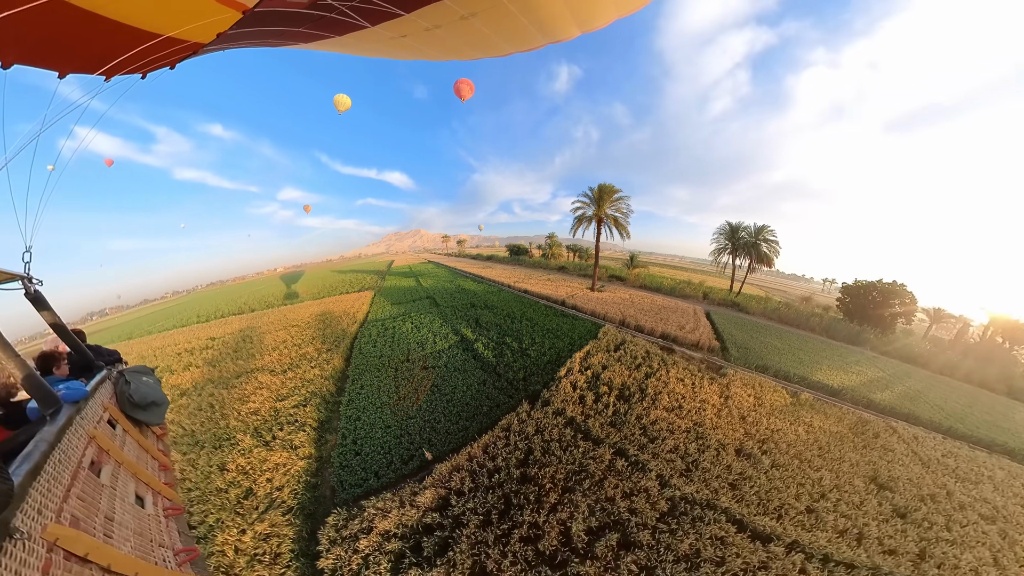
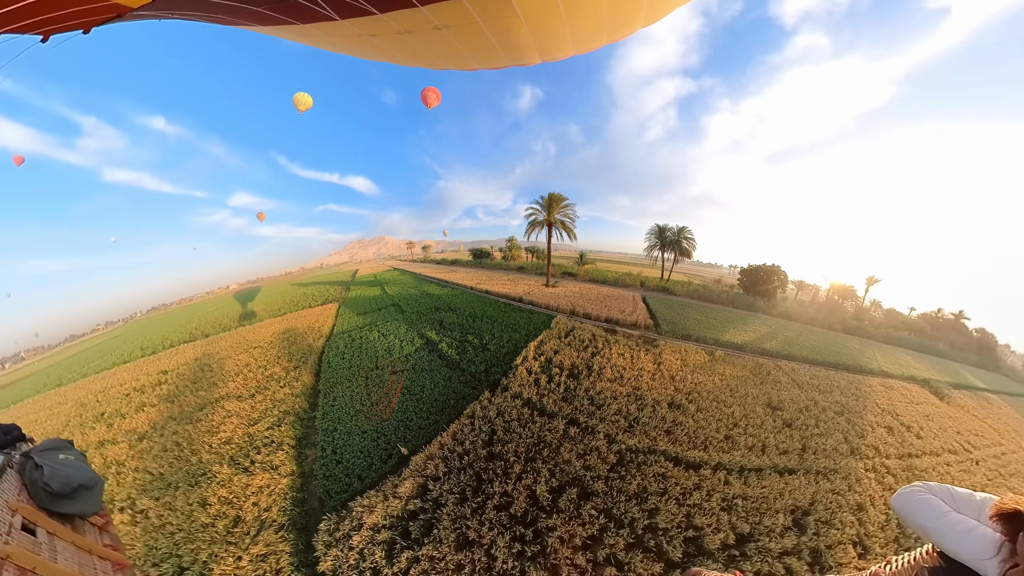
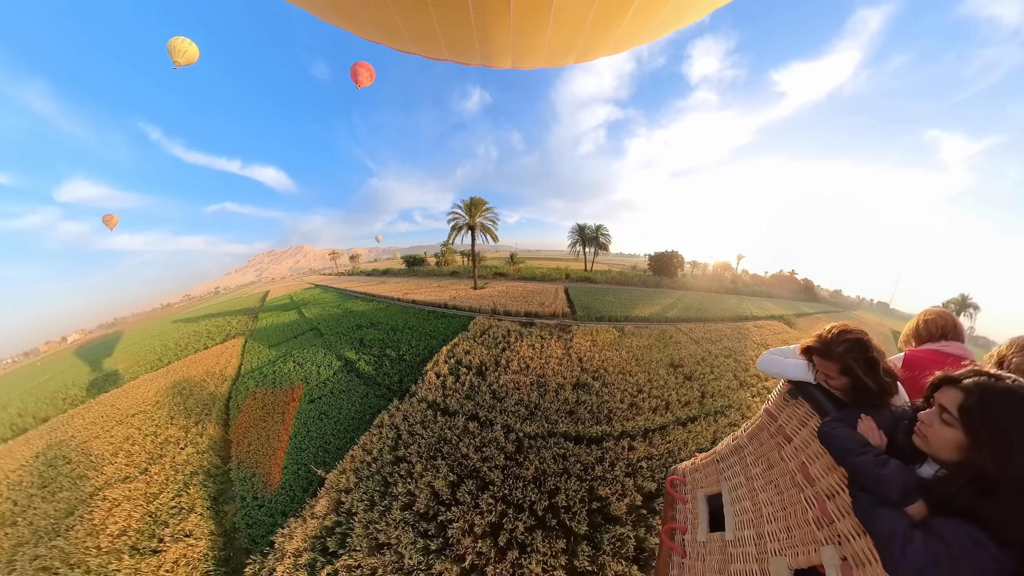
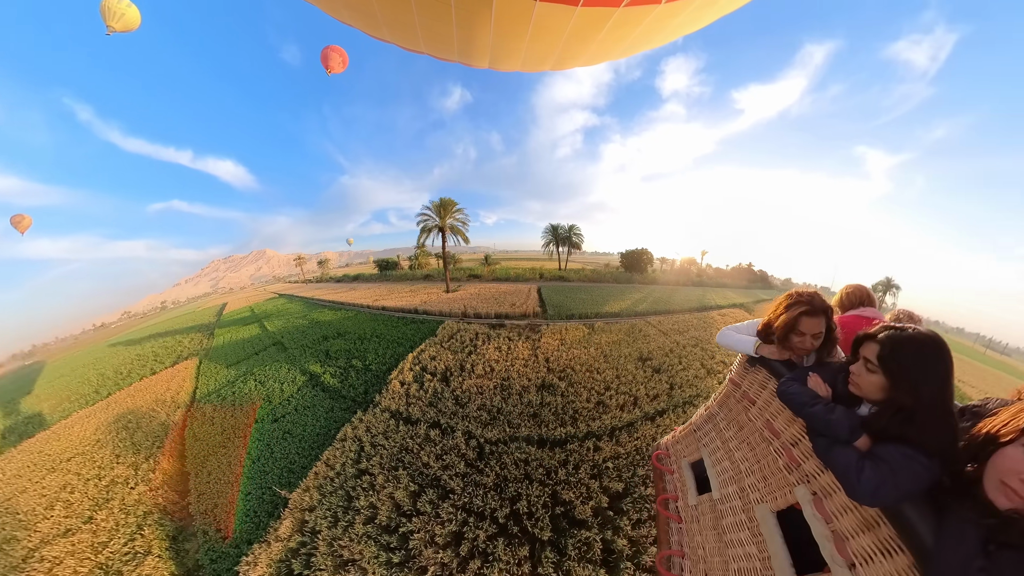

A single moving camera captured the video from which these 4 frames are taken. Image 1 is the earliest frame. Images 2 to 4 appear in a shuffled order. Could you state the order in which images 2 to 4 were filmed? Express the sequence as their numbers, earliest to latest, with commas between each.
2, 3, 4
